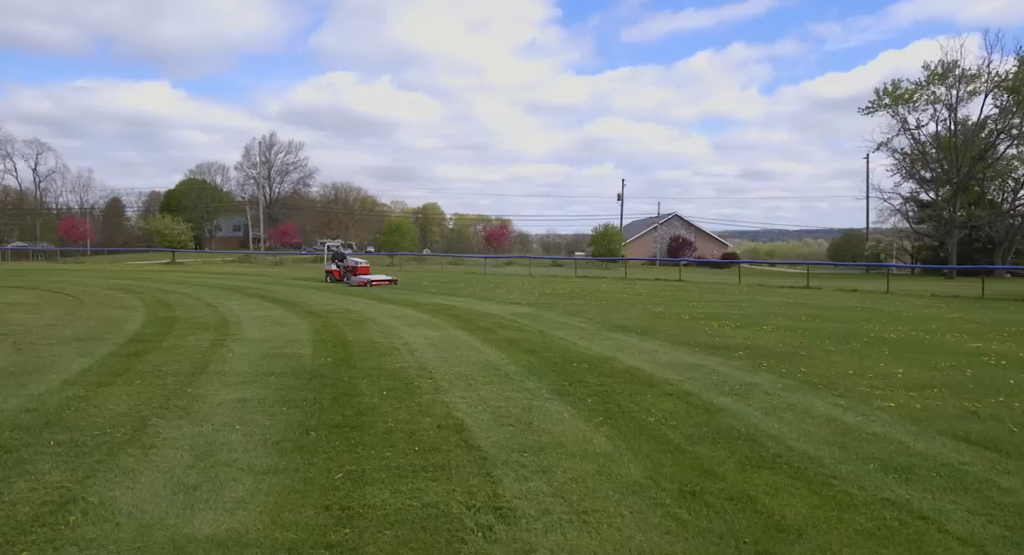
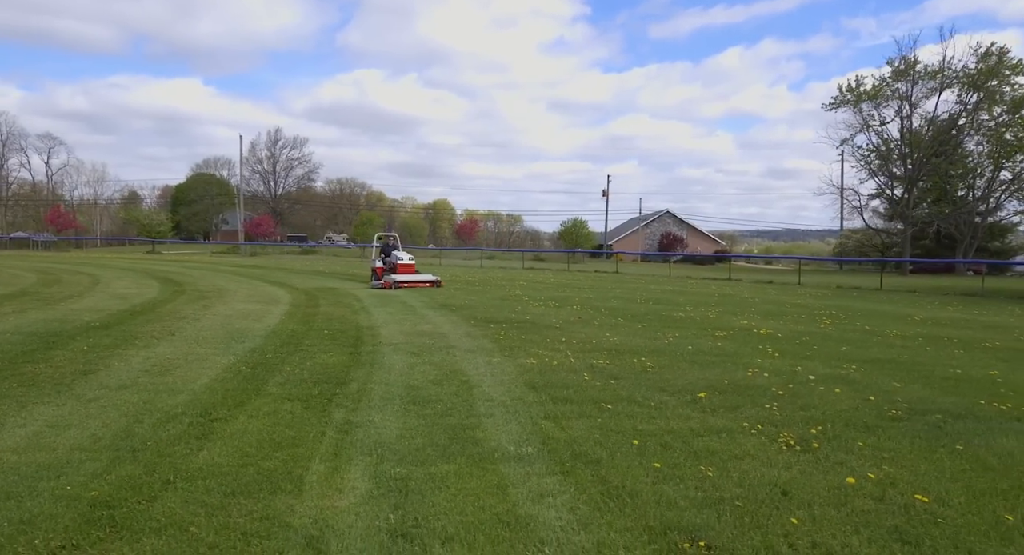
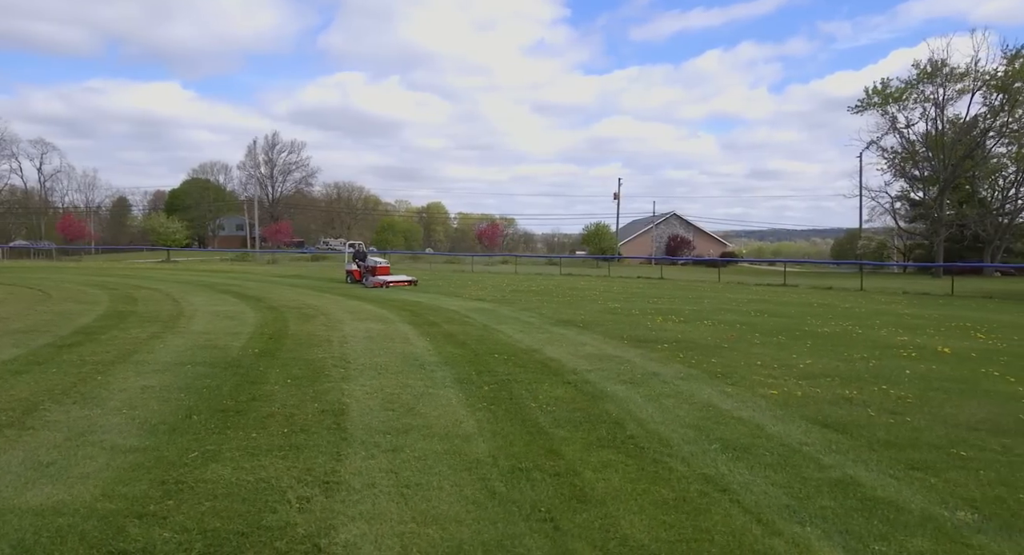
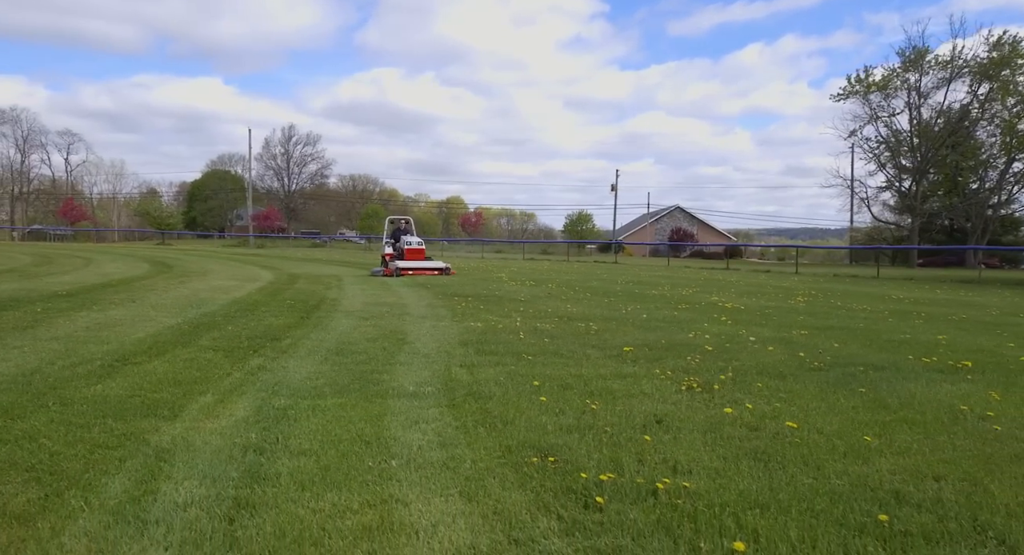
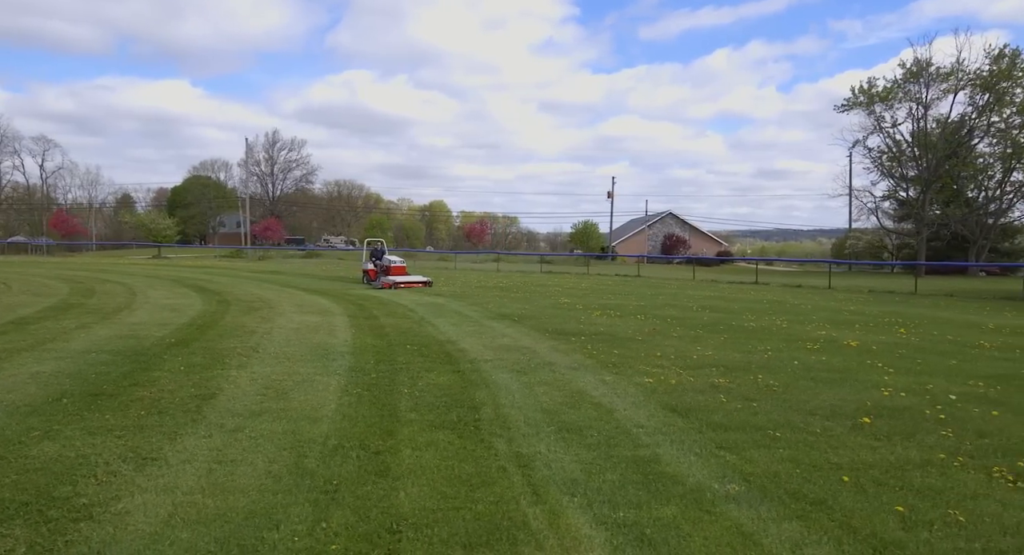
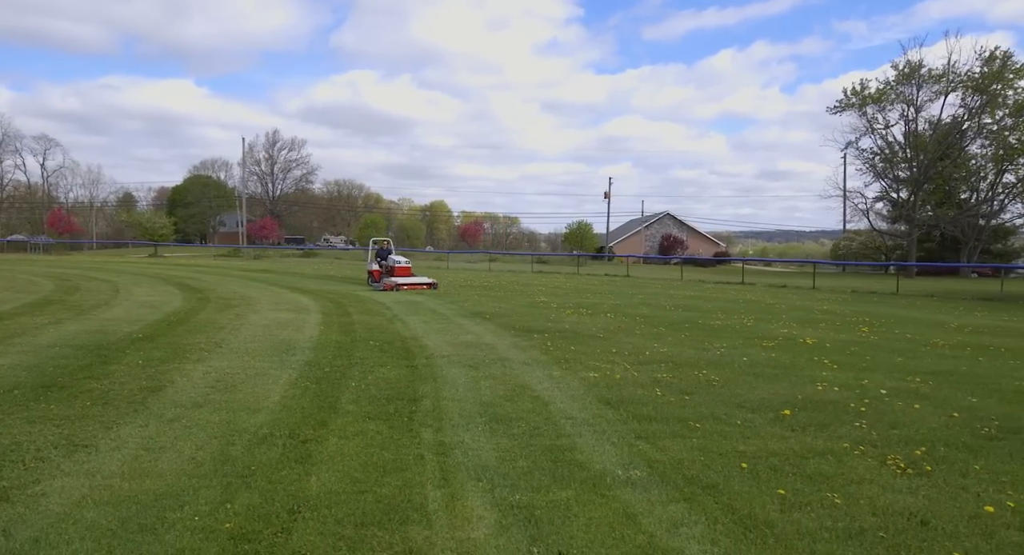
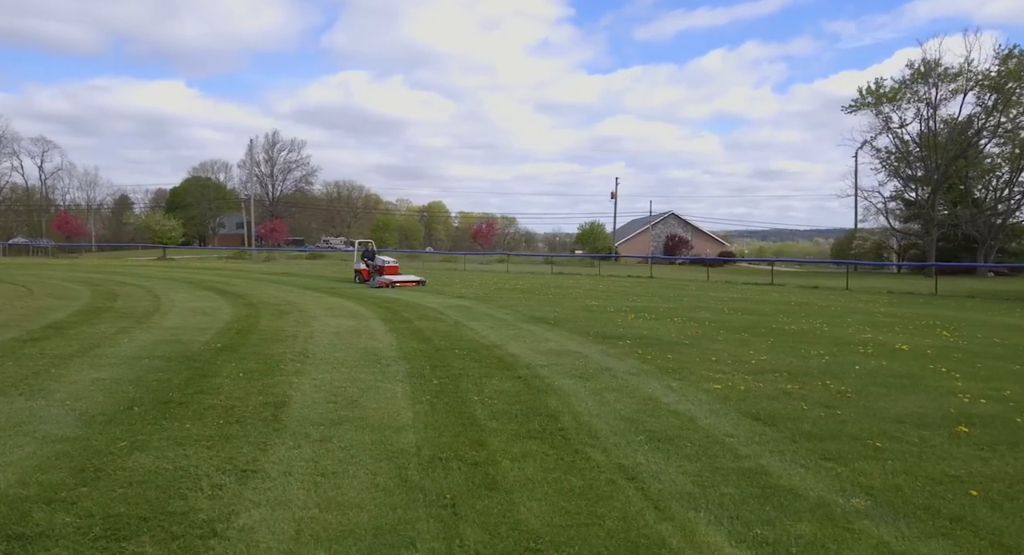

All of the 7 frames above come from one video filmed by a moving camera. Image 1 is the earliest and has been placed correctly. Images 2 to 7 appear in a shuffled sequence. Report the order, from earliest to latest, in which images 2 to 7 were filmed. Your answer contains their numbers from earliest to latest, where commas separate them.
3, 7, 5, 6, 2, 4
